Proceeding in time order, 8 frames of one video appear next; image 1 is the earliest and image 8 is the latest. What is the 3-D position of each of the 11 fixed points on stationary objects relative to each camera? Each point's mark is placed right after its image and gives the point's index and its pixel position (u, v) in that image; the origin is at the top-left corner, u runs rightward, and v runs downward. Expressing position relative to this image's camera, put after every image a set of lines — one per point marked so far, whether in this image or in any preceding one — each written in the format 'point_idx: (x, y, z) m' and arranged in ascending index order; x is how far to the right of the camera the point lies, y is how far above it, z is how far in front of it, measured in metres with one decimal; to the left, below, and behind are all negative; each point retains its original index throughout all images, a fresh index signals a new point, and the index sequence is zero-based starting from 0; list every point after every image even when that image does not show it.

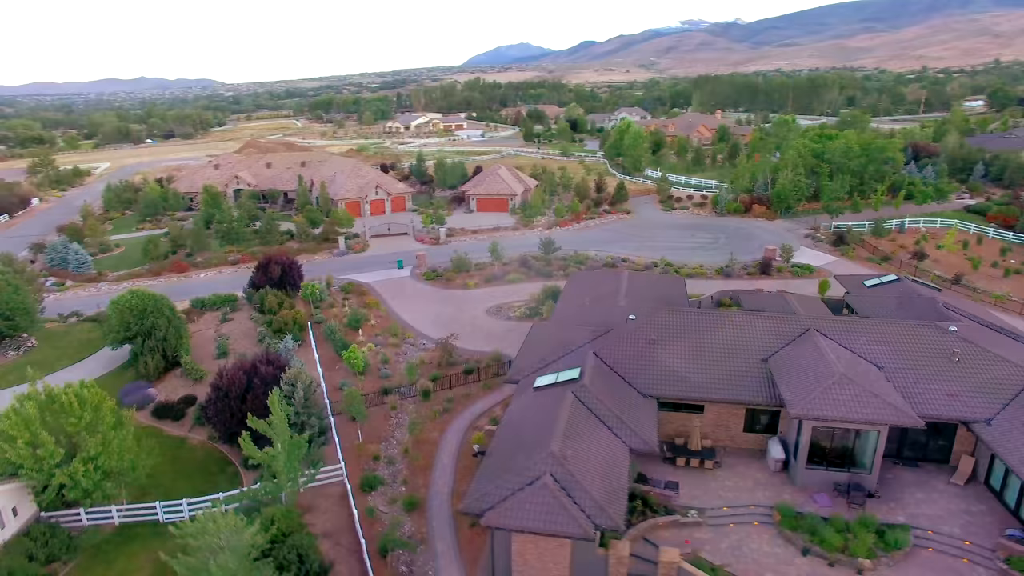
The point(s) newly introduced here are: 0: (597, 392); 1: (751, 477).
0: (+2.7, -3.4, +19.7) m
1: (+7.7, -6.1, +19.6) m
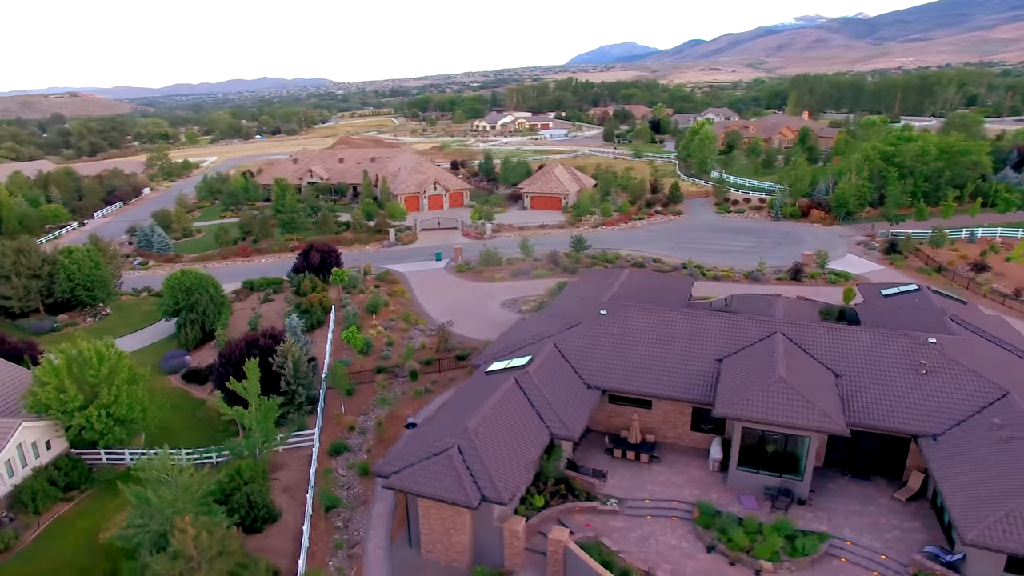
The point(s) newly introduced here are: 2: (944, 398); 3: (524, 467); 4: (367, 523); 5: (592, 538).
0: (+0.8, -3.1, +20.6) m
1: (+5.7, -6.0, +19.8) m
2: (+13.4, -3.5, +18.8) m
3: (+0.2, -5.1, +17.3) m
4: (-4.6, -7.4, +19.3) m
5: (+2.3, -7.1, +17.1) m
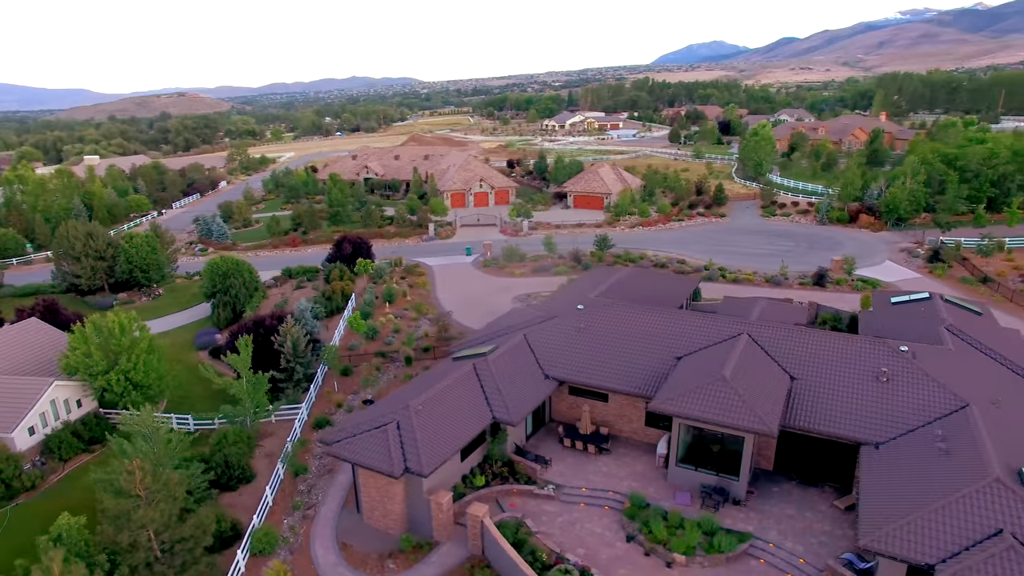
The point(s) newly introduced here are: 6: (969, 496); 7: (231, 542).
0: (-0.7, -2.8, +21.5) m
1: (+3.9, -5.9, +20.1) m
2: (+11.6, -3.7, +18.2) m
3: (-1.8, -4.7, +18.3) m
4: (-6.4, -6.9, +20.9) m
5: (+0.2, -6.8, +17.9) m
6: (+10.6, -4.9, +14.1) m
7: (-8.4, -7.6, +18.2) m
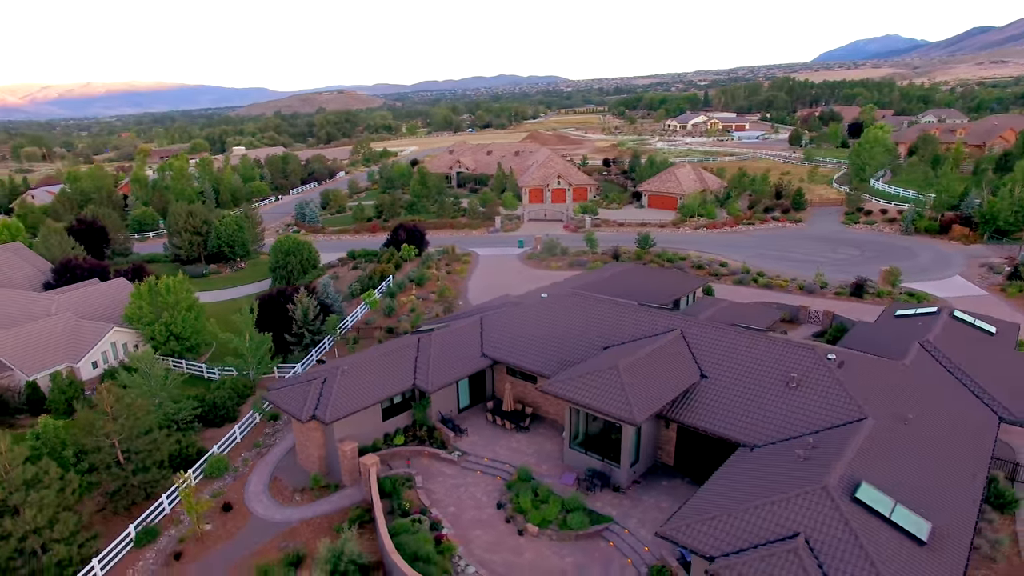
0: (-3.1, -2.1, +23.5) m
1: (+0.9, -5.5, +21.2) m
2: (+8.1, -3.7, +17.6) m
3: (-5.0, -3.9, +20.6) m
4: (-9.1, -5.8, +24.2) m
5: (-3.3, -6.1, +19.8) m
6: (+6.2, -4.9, +13.9) m
7: (-11.6, -6.3, +22.0) m
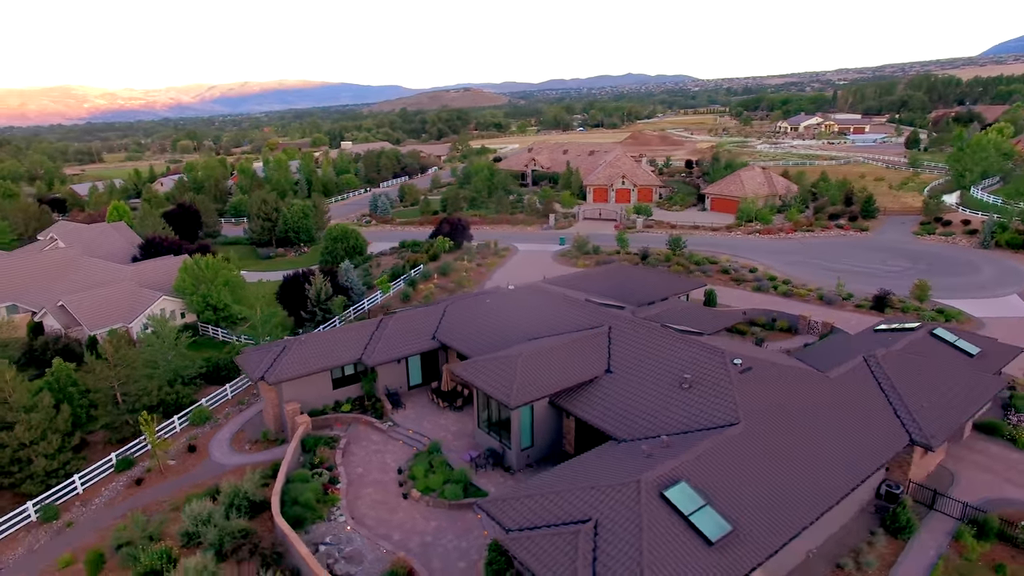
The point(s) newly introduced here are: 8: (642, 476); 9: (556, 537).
0: (-5.2, -1.5, +25.7) m
1: (-1.9, -5.1, +22.7) m
2: (+4.6, -3.7, +17.8) m
3: (-7.7, -3.2, +23.2) m
4: (-11.1, -4.8, +27.5) m
5: (-6.3, -5.5, +22.1) m
6: (+2.0, -4.7, +14.5) m
7: (-14.1, -5.2, +25.8) m
8: (+3.0, -4.5, +14.4) m
9: (+1.0, -5.5, +13.5) m
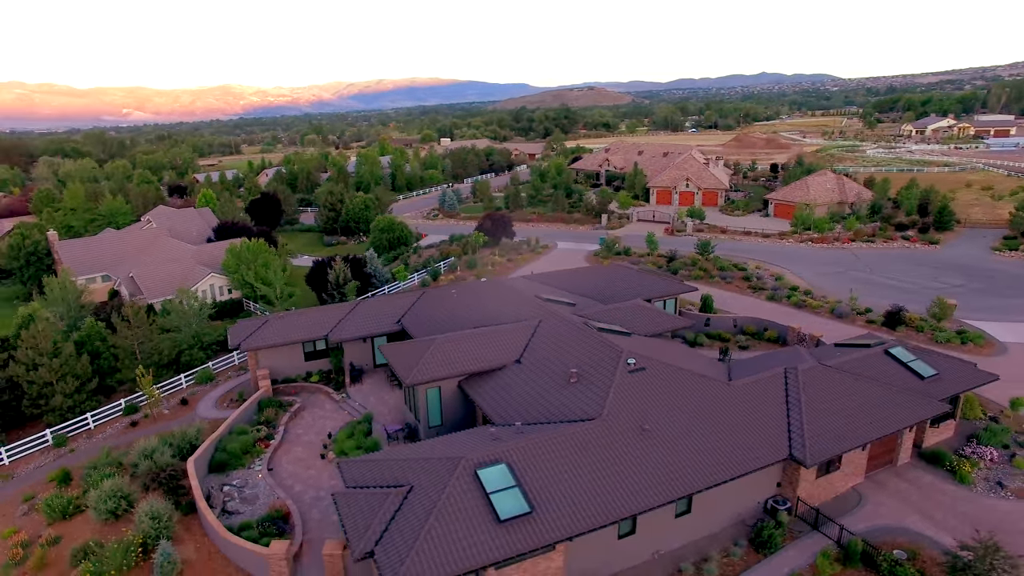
0: (-7.0, -0.8, +28.2) m
1: (-4.5, -4.6, +24.6) m
2: (+1.1, -3.6, +18.6) m
3: (-9.9, -2.4, +26.2) m
4: (-12.6, -3.8, +31.0) m
5: (-8.9, -4.7, +24.9) m
6: (-2.2, -4.4, +15.9) m
7: (-15.9, -4.0, +29.9) m
8: (-1.1, -4.2, +15.5) m
9: (-3.4, -5.2, +15.0) m
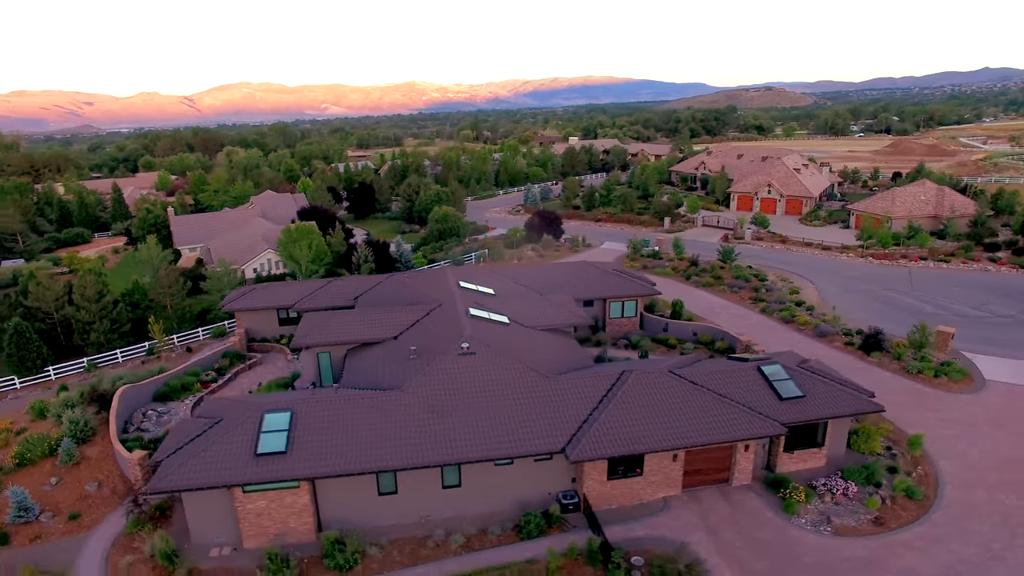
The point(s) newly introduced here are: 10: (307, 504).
0: (-9.5, +0.3, +32.1) m
1: (-8.3, -3.6, +28.1) m
2: (-4.4, -3.0, +20.9) m
3: (-13.0, -1.0, +31.0) m
4: (-14.5, -2.2, +36.4) m
5: (-12.6, -3.4, +29.5) m
6: (-8.3, -3.6, +19.0) m
7: (-17.9, -2.2, +36.1) m
8: (-7.4, -3.5, +18.5) m
9: (-9.8, -4.2, +18.5) m
10: (-5.7, -6.0, +16.9) m
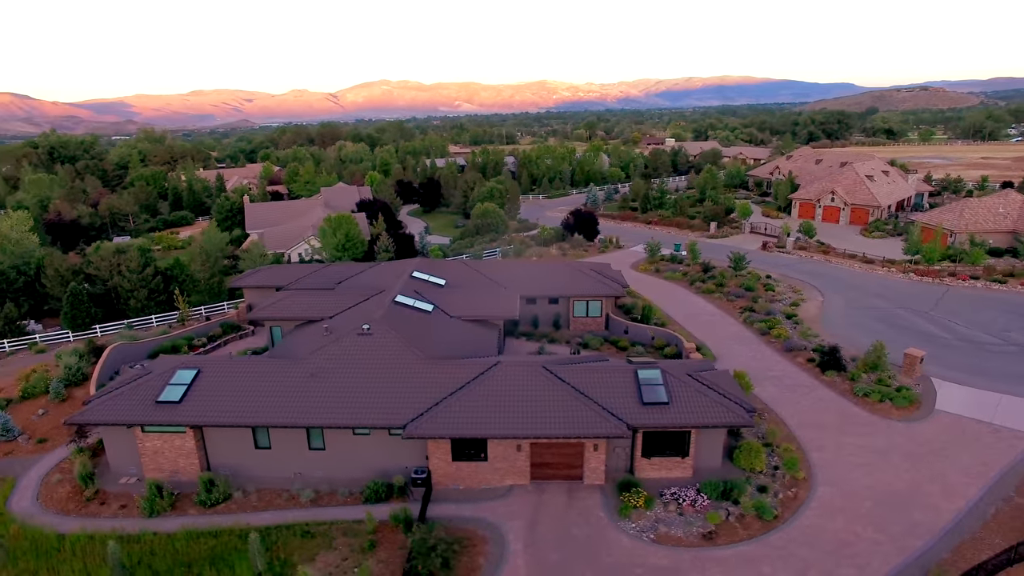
0: (-10.9, +1.2, +35.4) m
1: (-10.7, -2.7, +31.2) m
2: (-8.2, -2.3, +23.4) m
3: (-14.6, +0.2, +34.9) m
4: (-15.1, -1.0, +40.5) m
5: (-14.6, -2.3, +33.4) m
6: (-12.4, -2.7, +22.3) m
7: (-18.5, -0.8, +40.9) m
8: (-11.6, -2.6, +21.6) m
9: (-14.0, -3.2, +22.1) m
10: (-10.4, -5.2, +19.8) m
